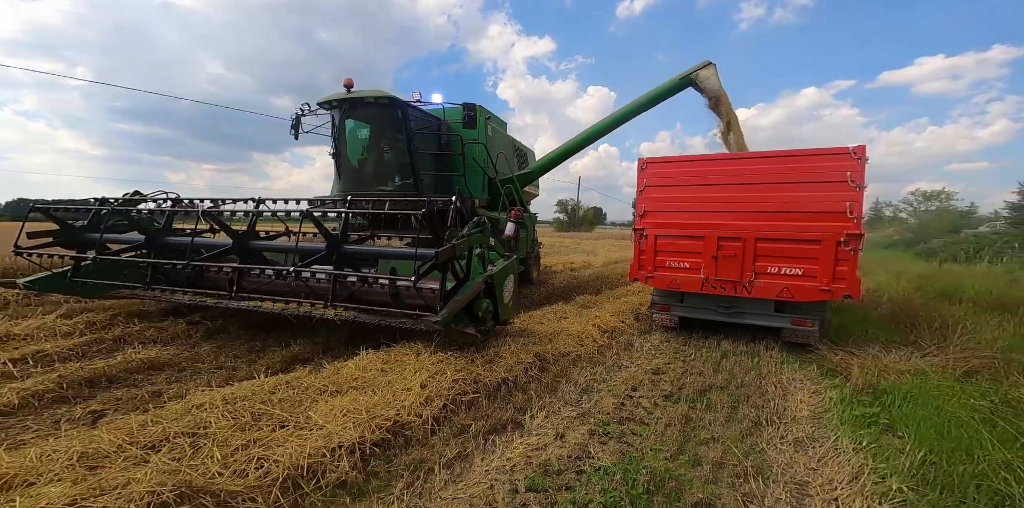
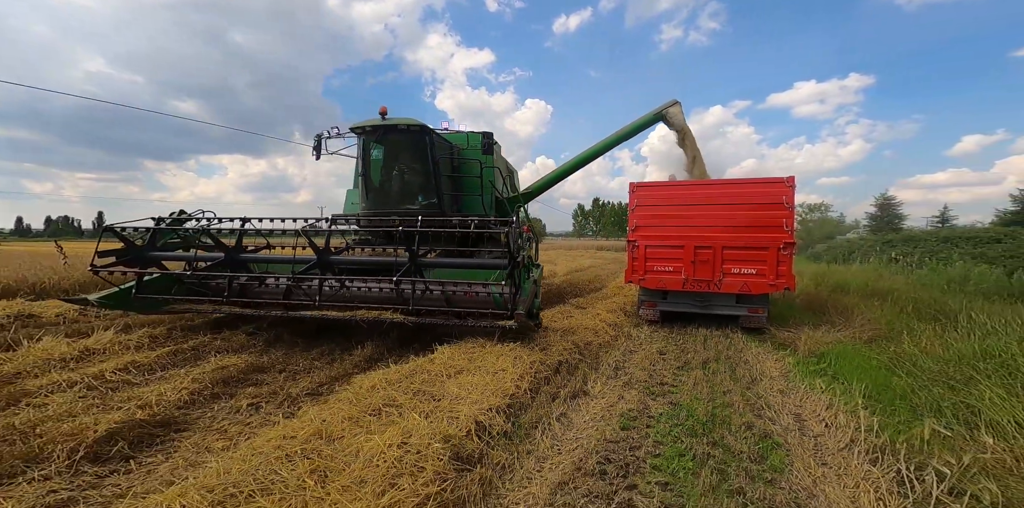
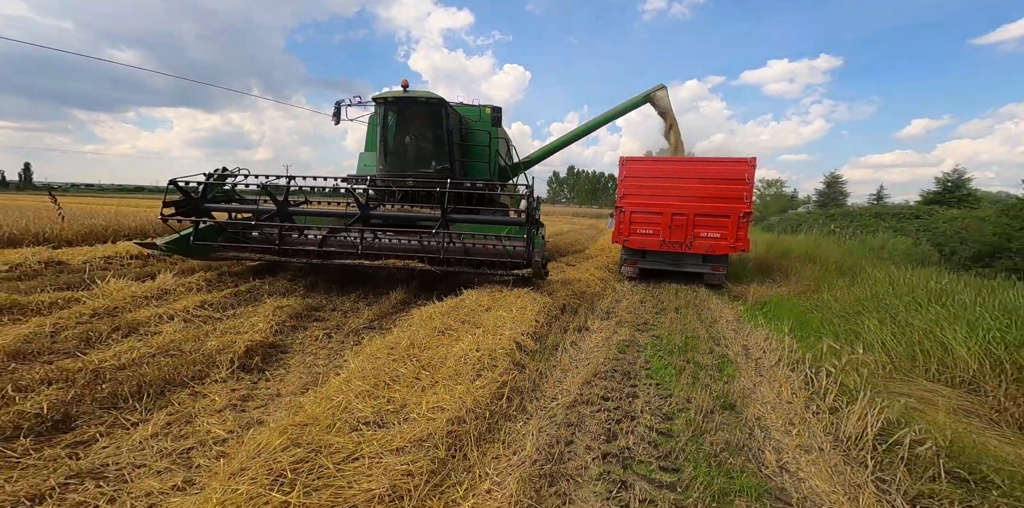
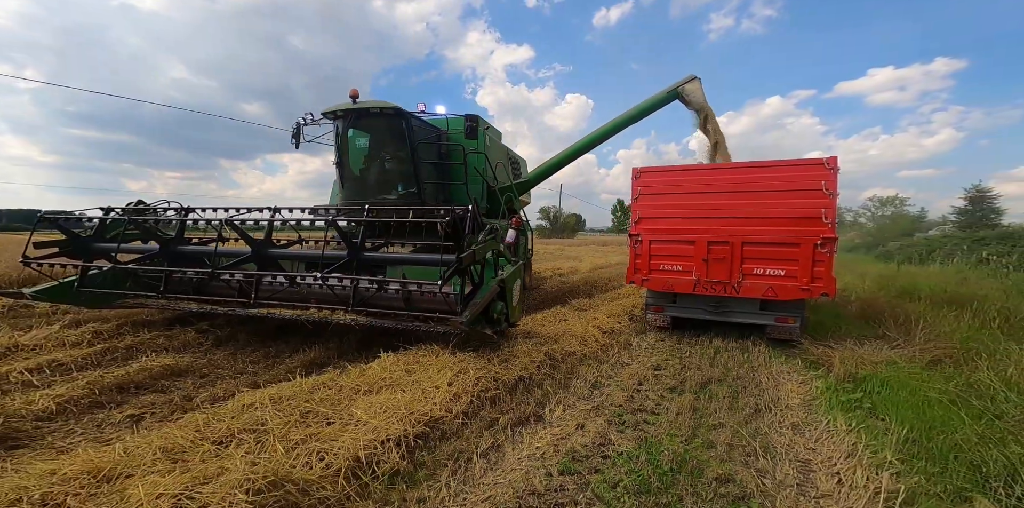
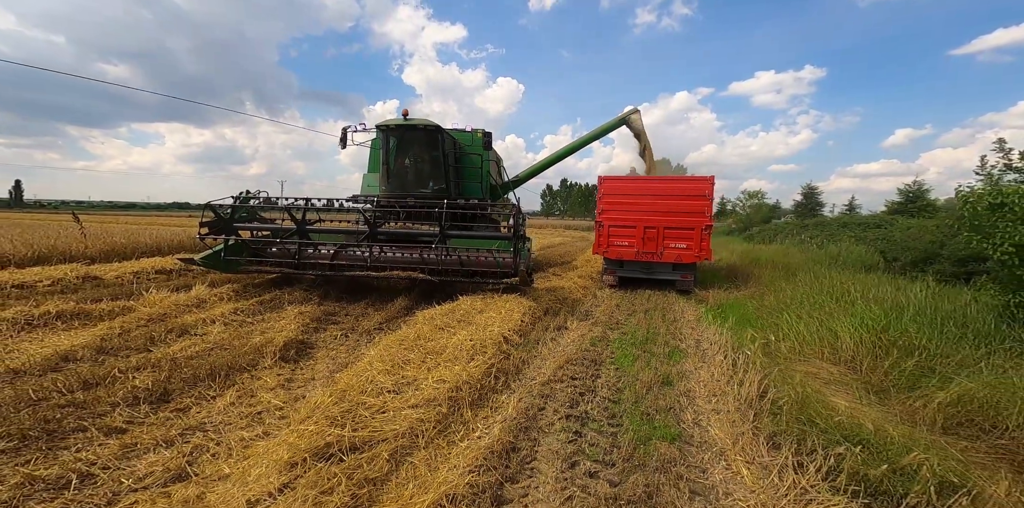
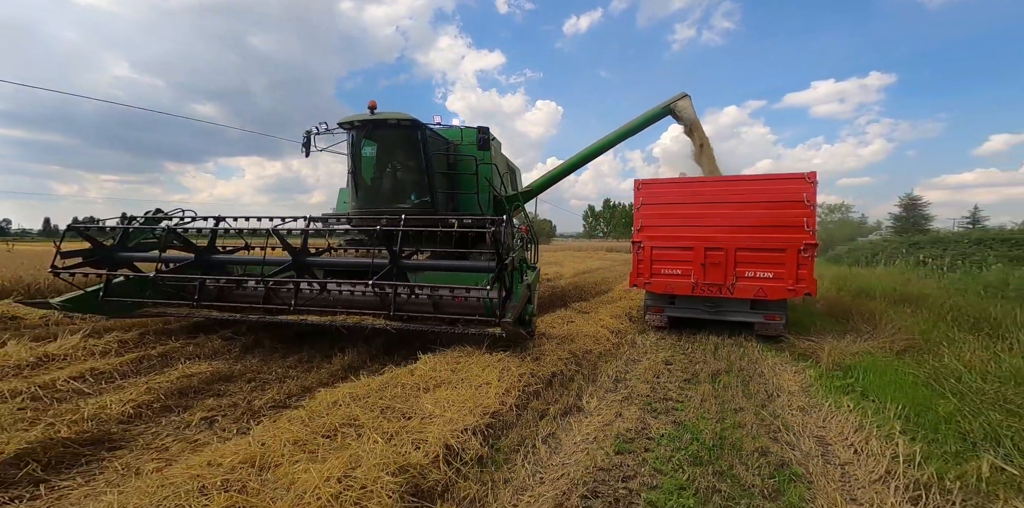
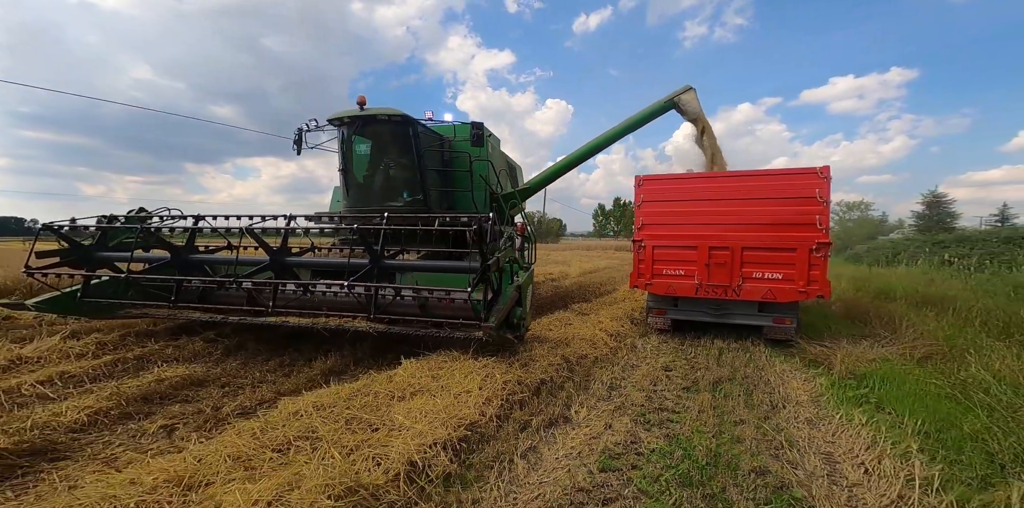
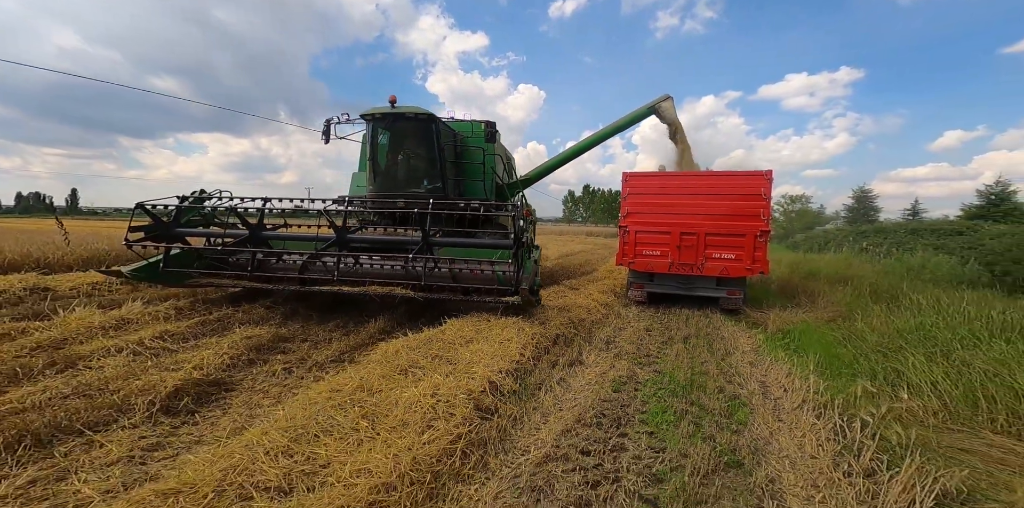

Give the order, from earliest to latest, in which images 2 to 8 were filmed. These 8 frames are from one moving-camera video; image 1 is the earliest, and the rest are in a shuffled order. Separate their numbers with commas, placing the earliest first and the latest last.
4, 7, 6, 2, 8, 3, 5
